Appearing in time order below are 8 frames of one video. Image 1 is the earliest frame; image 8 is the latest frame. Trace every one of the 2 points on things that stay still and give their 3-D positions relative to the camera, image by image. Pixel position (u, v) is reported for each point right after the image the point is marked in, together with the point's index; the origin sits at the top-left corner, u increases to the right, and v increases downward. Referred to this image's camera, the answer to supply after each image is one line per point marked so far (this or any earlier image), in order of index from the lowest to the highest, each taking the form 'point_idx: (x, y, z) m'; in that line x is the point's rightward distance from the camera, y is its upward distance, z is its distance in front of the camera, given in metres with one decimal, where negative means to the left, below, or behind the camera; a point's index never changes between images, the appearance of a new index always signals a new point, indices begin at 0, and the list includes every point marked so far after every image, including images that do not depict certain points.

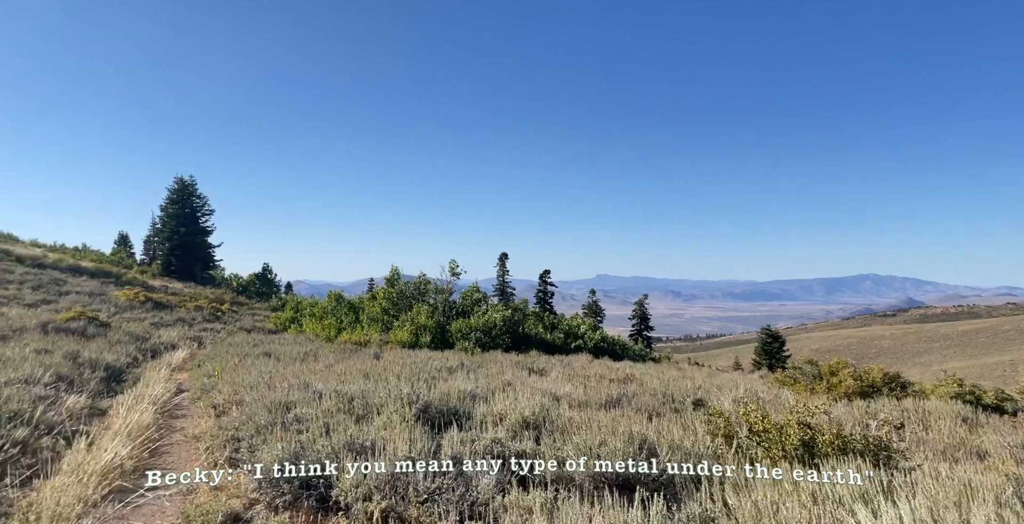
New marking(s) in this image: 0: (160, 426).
0: (-5.5, -2.5, +9.9) m
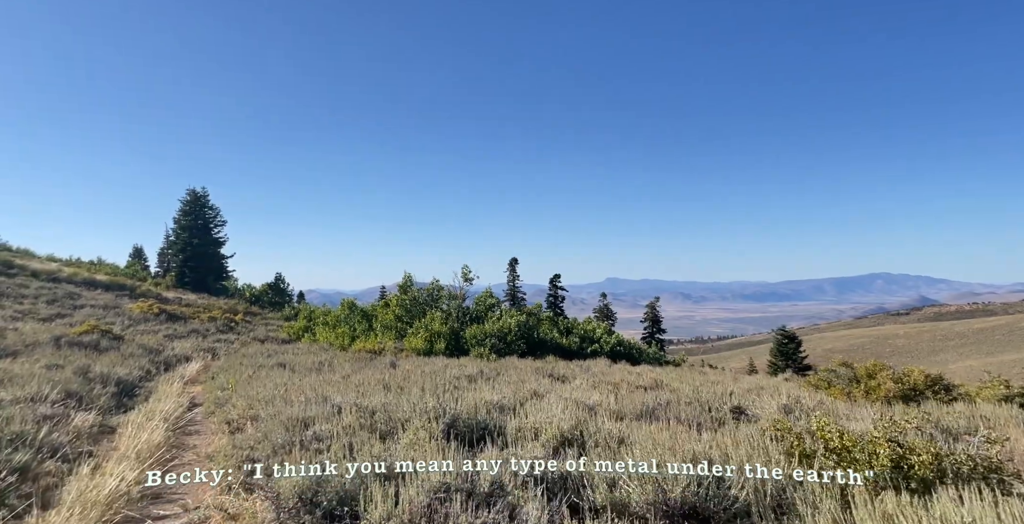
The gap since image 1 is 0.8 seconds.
0: (-5.0, -2.6, +9.4) m
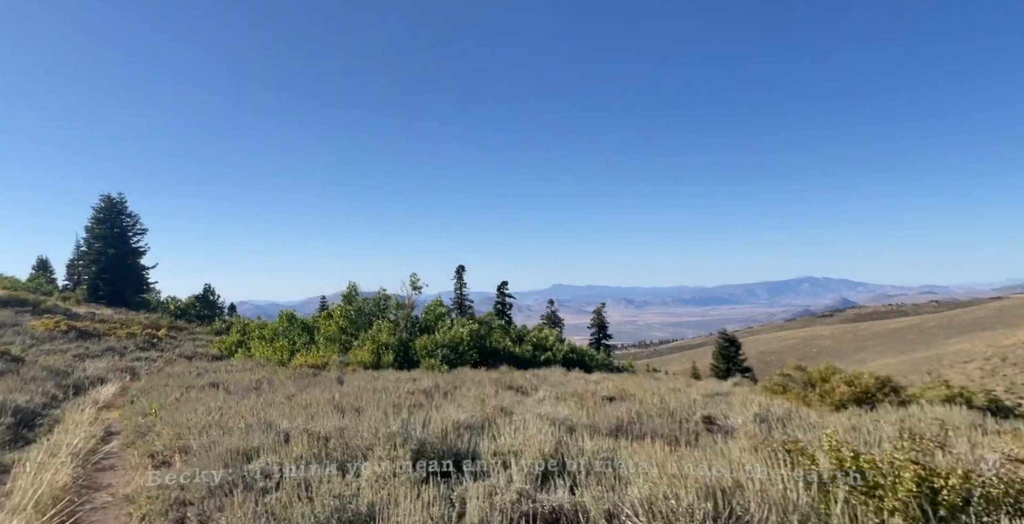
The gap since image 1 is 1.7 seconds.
0: (-5.4, -2.7, +8.1) m
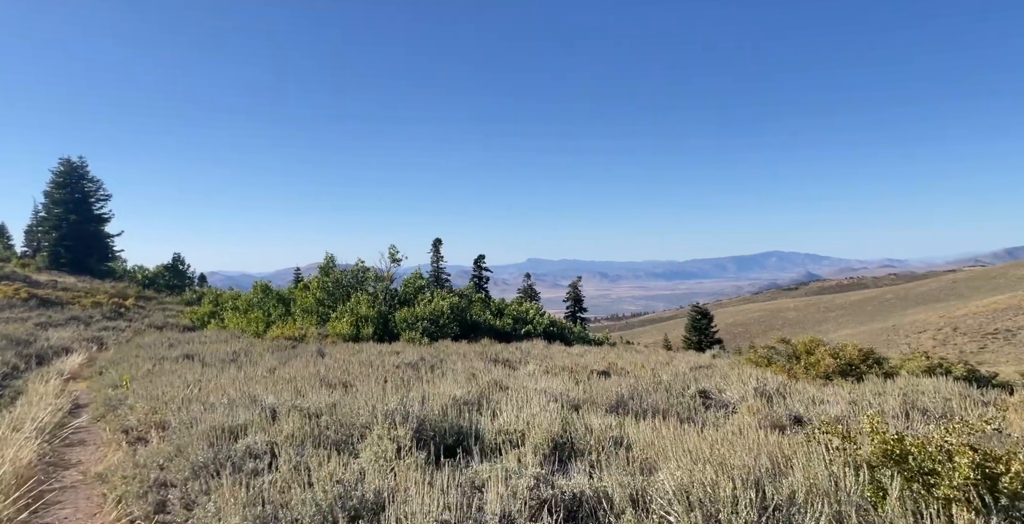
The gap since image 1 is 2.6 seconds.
0: (-5.4, -2.3, +7.5) m
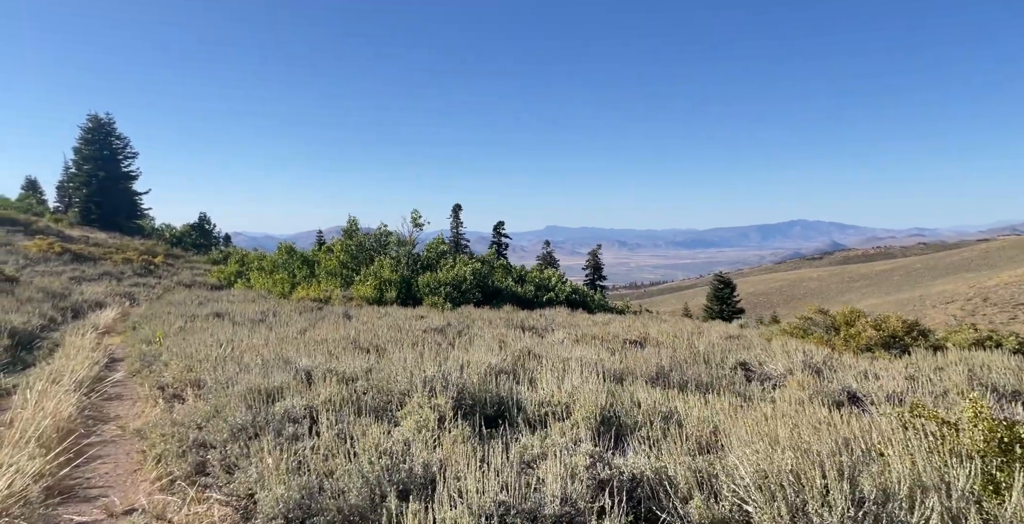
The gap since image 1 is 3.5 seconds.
0: (-4.9, -1.8, +7.5) m
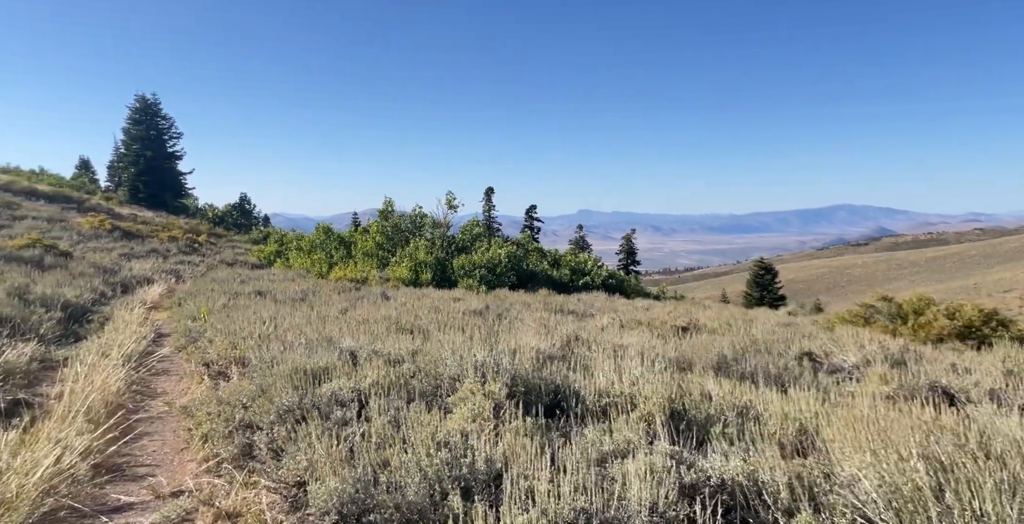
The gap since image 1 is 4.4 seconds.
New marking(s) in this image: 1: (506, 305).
0: (-4.3, -1.5, +7.3) m
1: (-0.2, -1.2, +17.8) m
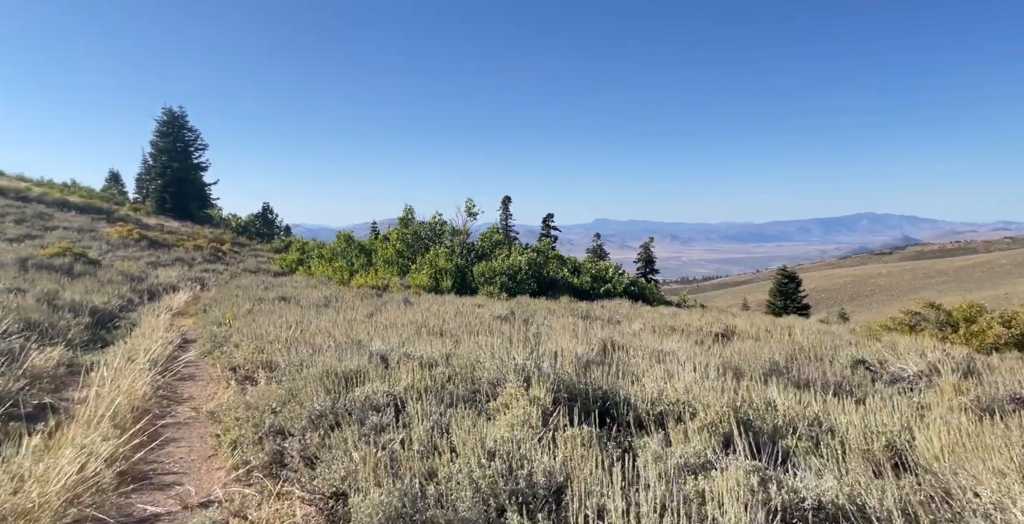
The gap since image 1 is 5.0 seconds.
0: (-3.9, -1.5, +7.1) m
1: (+0.5, -1.4, +17.5) m
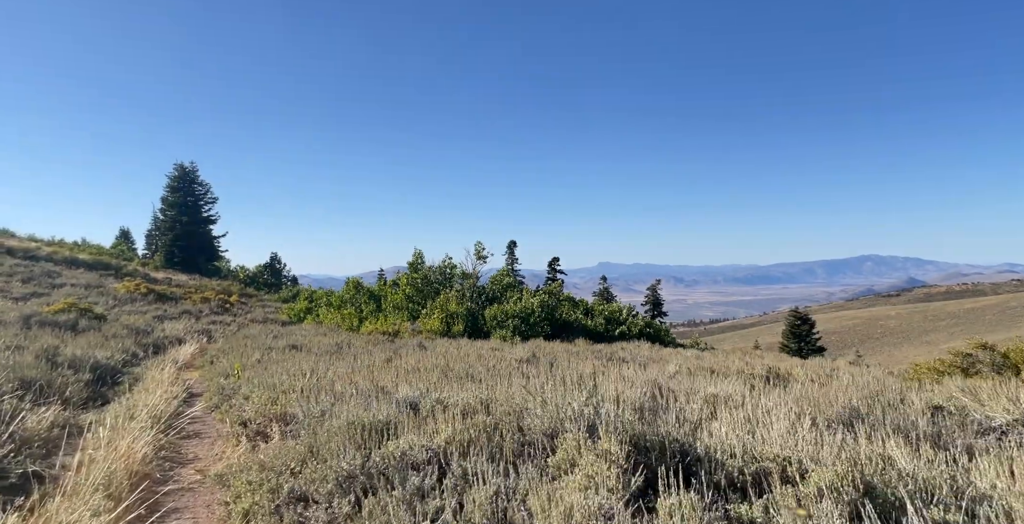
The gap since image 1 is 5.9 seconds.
0: (-3.4, -1.9, +6.2) m
1: (+1.1, -2.4, +16.5) m
